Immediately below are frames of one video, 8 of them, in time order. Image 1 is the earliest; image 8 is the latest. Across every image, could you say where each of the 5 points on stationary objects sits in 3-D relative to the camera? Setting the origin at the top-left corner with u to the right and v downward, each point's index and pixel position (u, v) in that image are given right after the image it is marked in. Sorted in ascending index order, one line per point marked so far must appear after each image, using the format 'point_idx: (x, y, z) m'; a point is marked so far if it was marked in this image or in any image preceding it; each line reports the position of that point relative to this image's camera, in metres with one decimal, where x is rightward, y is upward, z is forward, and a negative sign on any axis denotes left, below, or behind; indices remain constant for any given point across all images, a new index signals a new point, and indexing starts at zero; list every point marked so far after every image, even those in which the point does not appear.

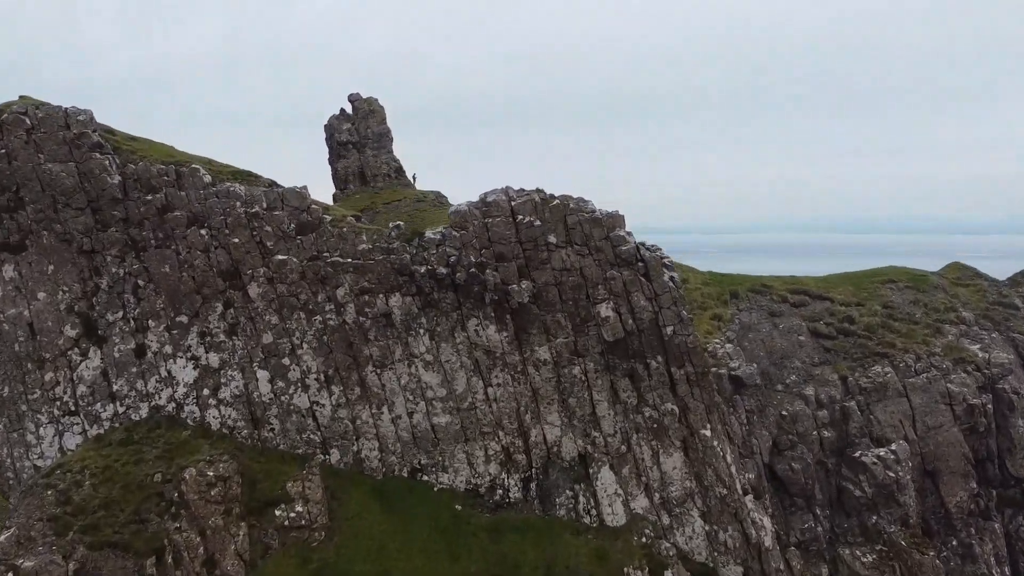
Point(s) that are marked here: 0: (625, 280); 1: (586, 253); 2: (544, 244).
0: (+3.5, +0.1, +18.0) m
1: (+2.3, +0.9, +18.2) m
2: (+0.9, +1.2, +18.1) m
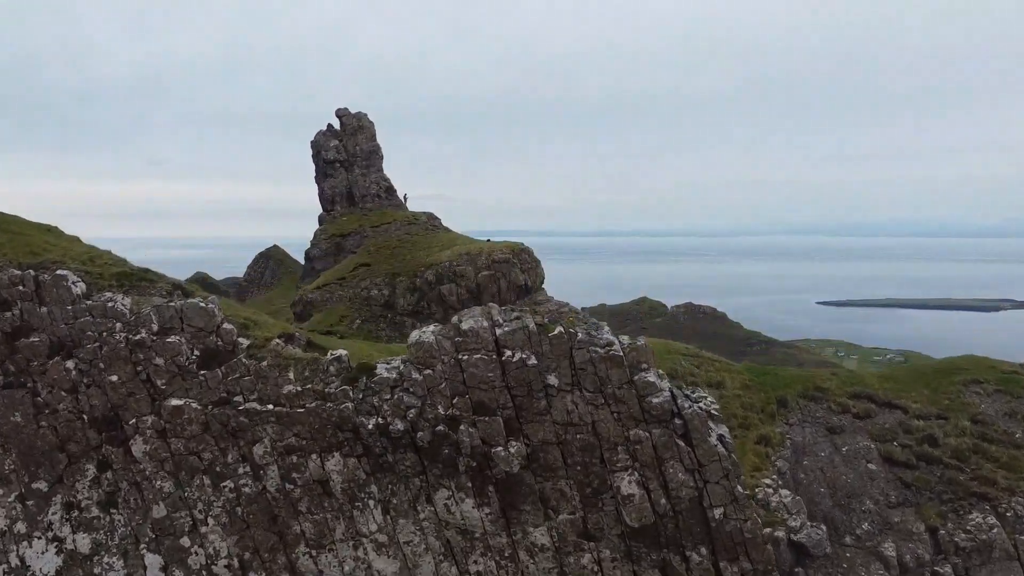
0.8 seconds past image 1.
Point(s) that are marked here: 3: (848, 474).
0: (+3.1, -3.4, +13.0) m
1: (+1.9, -2.6, +13.2) m
2: (+0.6, -2.2, +13.1) m
3: (+10.1, -5.5, +17.7) m
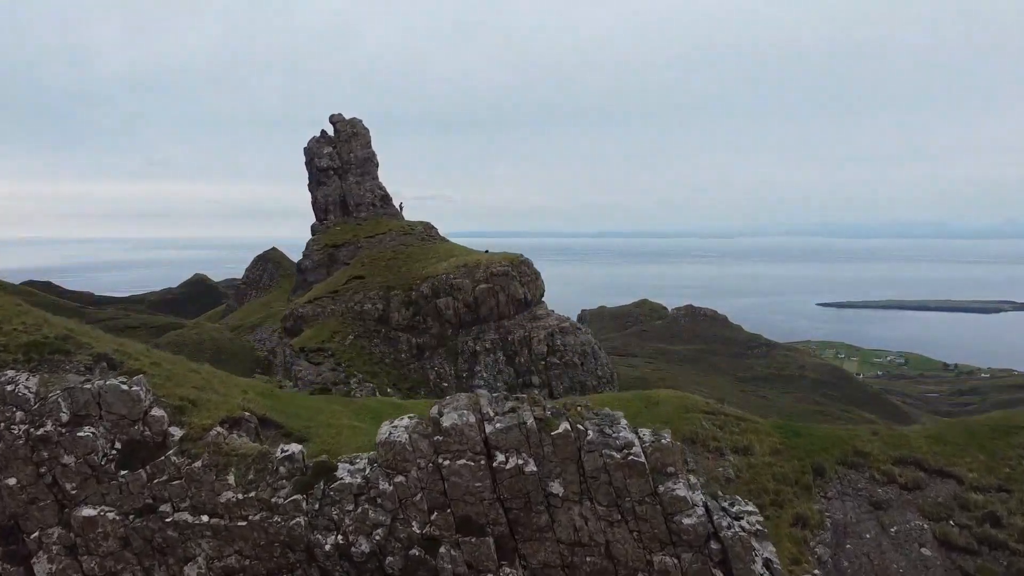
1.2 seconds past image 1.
0: (+3.0, -4.8, +10.4) m
1: (+1.8, -4.0, +10.7) m
2: (+0.5, -3.7, +10.5) m
3: (+9.9, -7.0, +15.2) m
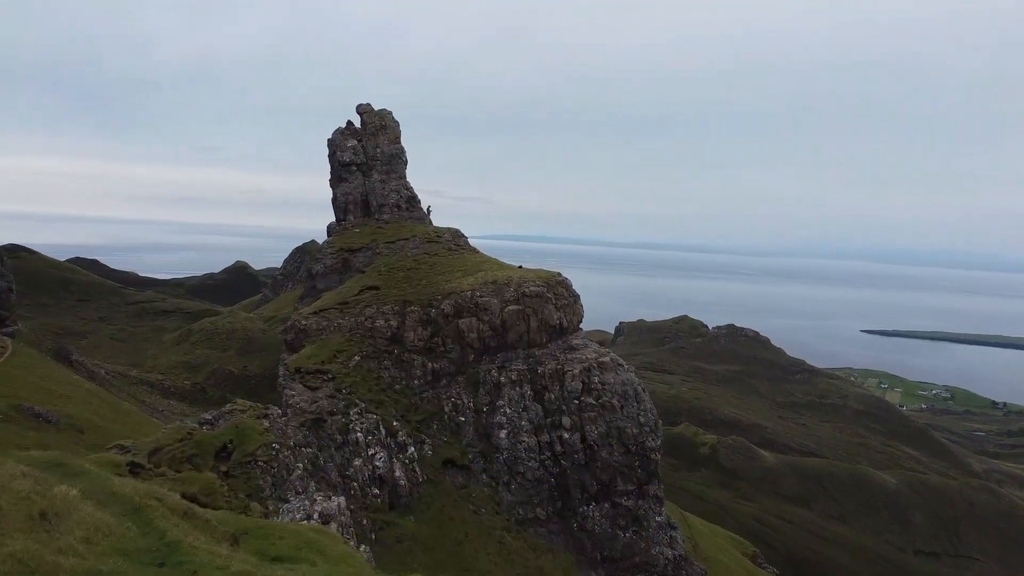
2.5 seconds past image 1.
0: (+2.7, -6.8, +1.5) m
1: (+1.6, -5.9, +1.8) m
2: (+0.3, -5.5, +1.7) m
3: (+9.7, -9.5, +5.8) m
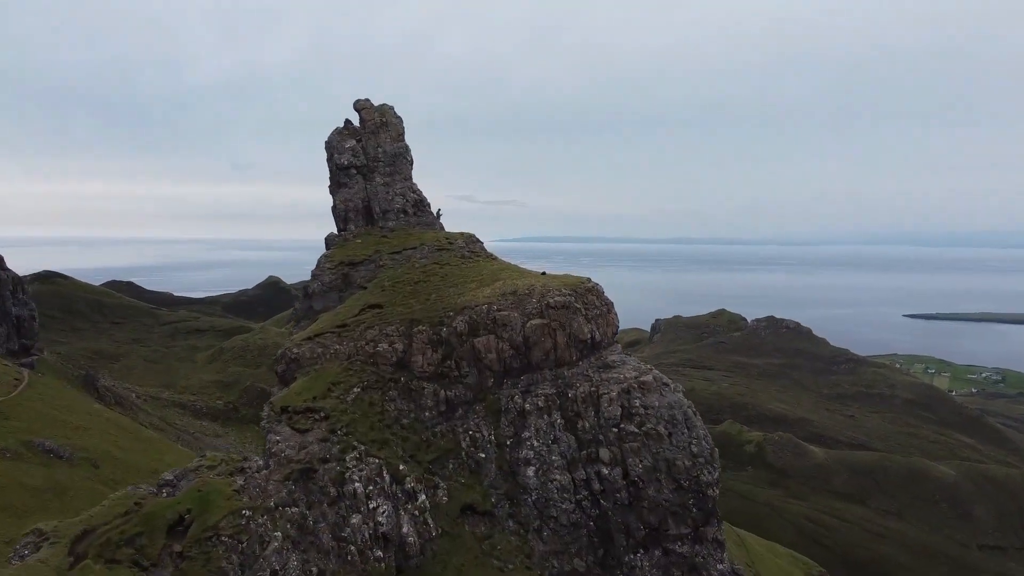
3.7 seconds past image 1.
0: (+2.0, -7.5, -6.8) m
1: (+0.8, -6.7, -6.4) m
2: (-0.5, -6.4, -6.4) m
3: (+9.3, -9.9, -2.8) m
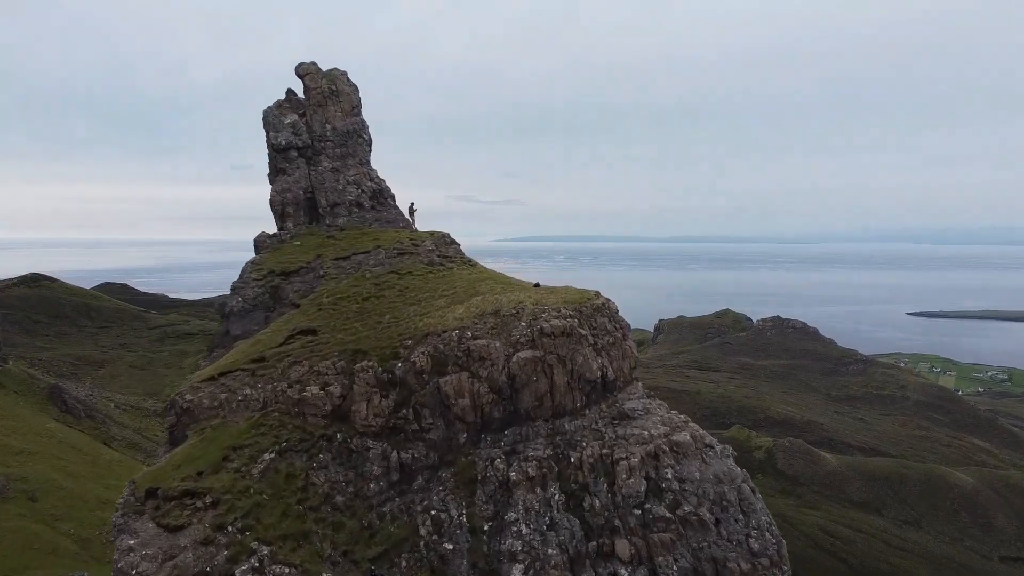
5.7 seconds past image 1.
0: (+0.6, -8.8, -20.5) m
1: (-0.6, -7.9, -20.2) m
2: (-1.9, -7.6, -20.1) m
3: (+8.0, -11.1, -16.6) m
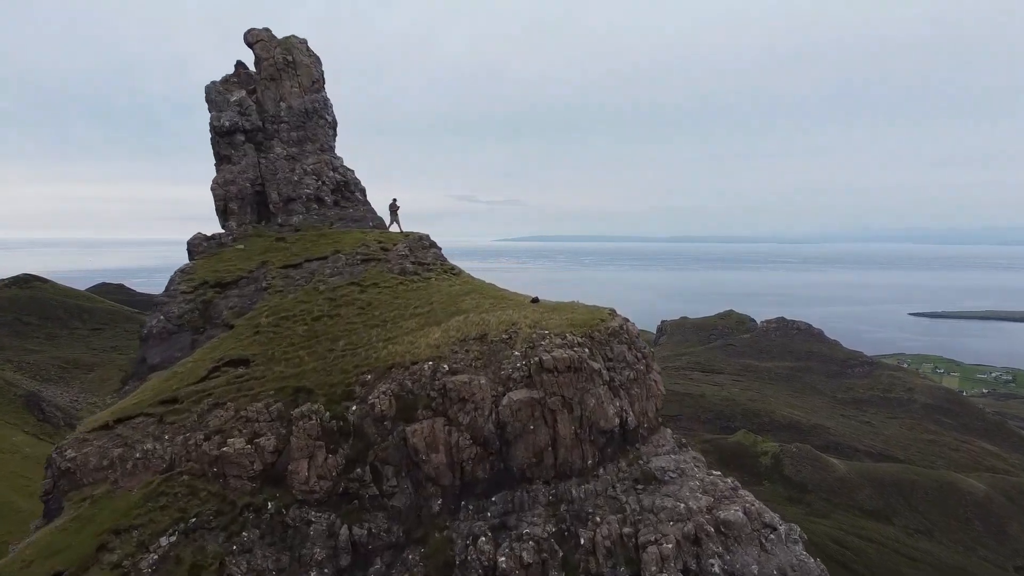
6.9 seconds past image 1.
0: (0.0, -9.7, -29.2) m
1: (-1.2, -8.8, -28.9) m
2: (-2.5, -8.5, -28.9) m
3: (+7.4, -12.0, -25.3) m
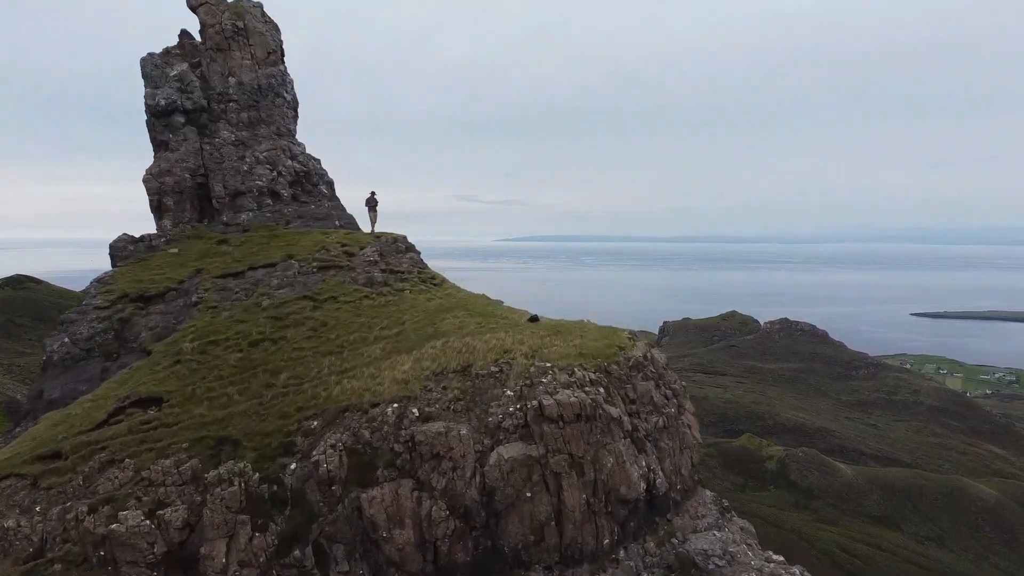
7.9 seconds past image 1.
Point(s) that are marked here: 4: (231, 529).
0: (-0.4, -10.3, -36.0) m
1: (-1.6, -9.5, -35.7) m
2: (-2.9, -9.2, -35.7) m
3: (+7.0, -12.7, -32.1) m
4: (-9.3, -7.9, +19.7) m
